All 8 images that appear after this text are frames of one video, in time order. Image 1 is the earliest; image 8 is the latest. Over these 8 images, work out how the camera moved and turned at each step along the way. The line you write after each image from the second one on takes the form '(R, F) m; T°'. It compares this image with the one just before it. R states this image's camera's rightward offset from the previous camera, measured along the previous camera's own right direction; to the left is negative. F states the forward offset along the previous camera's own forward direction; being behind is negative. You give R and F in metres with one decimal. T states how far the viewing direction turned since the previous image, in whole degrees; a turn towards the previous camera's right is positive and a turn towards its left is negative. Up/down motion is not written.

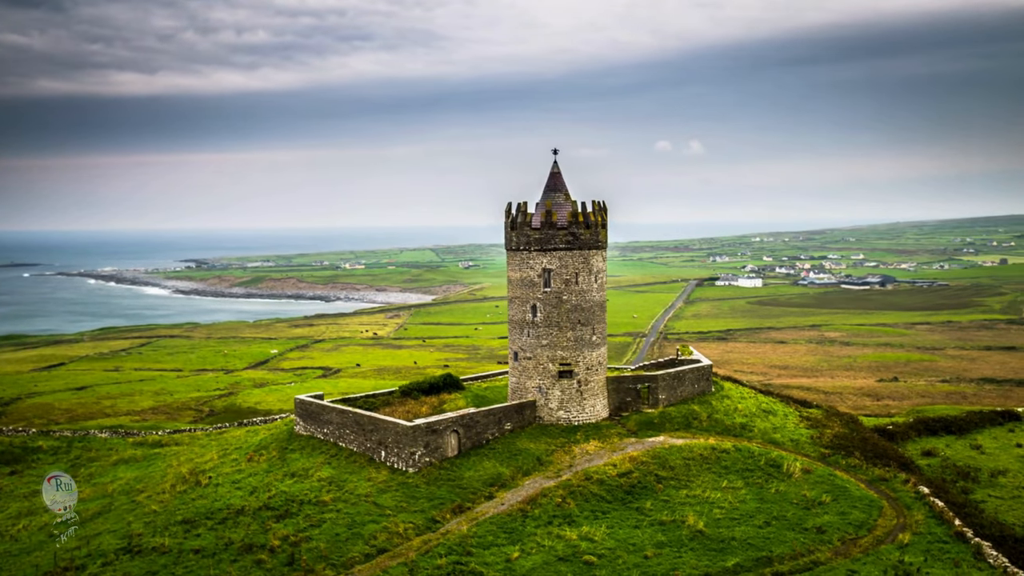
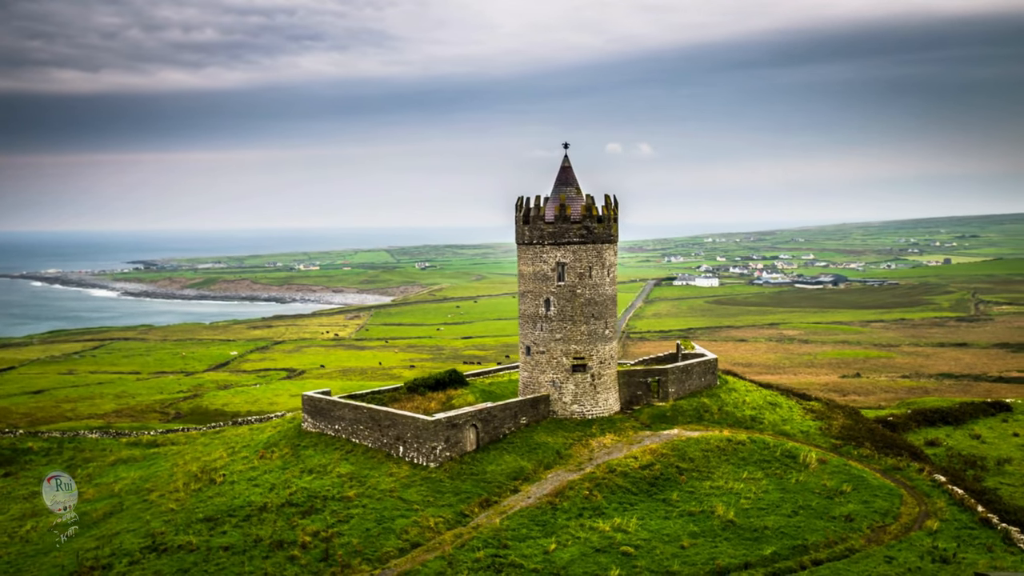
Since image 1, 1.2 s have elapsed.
(-1.8, +0.2) m; +2°
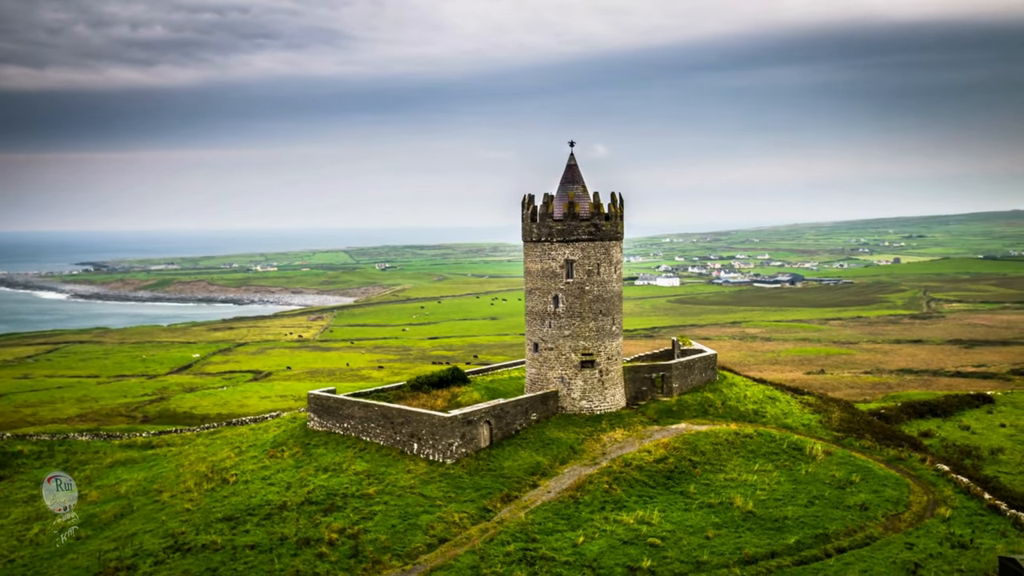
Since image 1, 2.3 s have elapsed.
(-1.5, -0.1) m; +2°
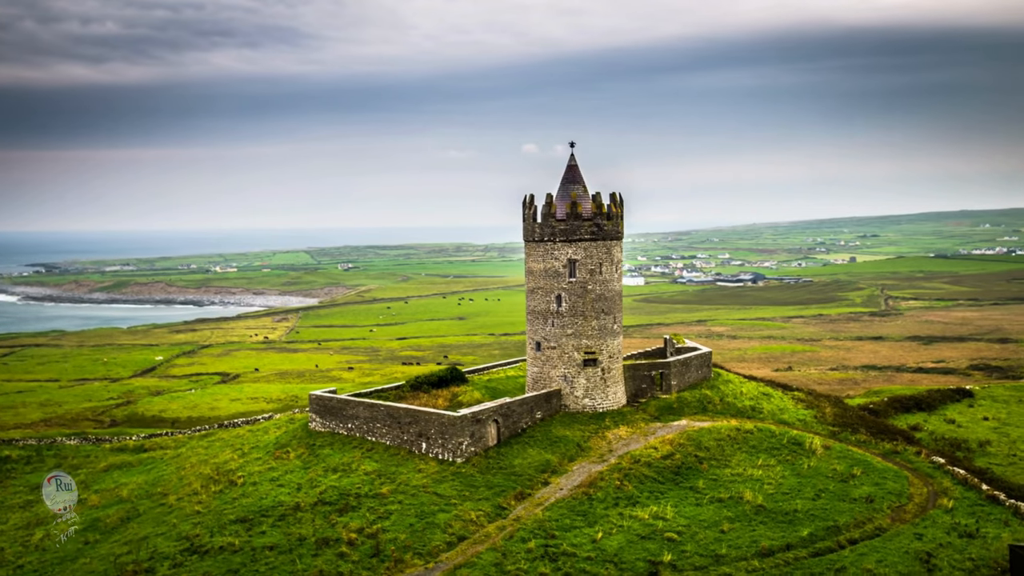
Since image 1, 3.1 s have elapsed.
(-1.2, -0.2) m; +2°
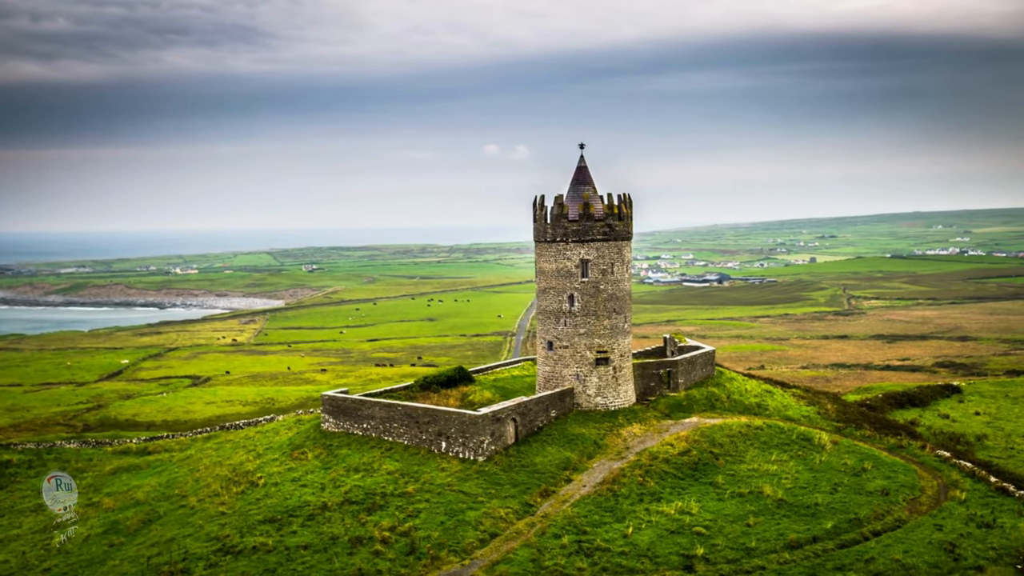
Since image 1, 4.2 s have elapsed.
(-1.5, -0.3) m; +2°
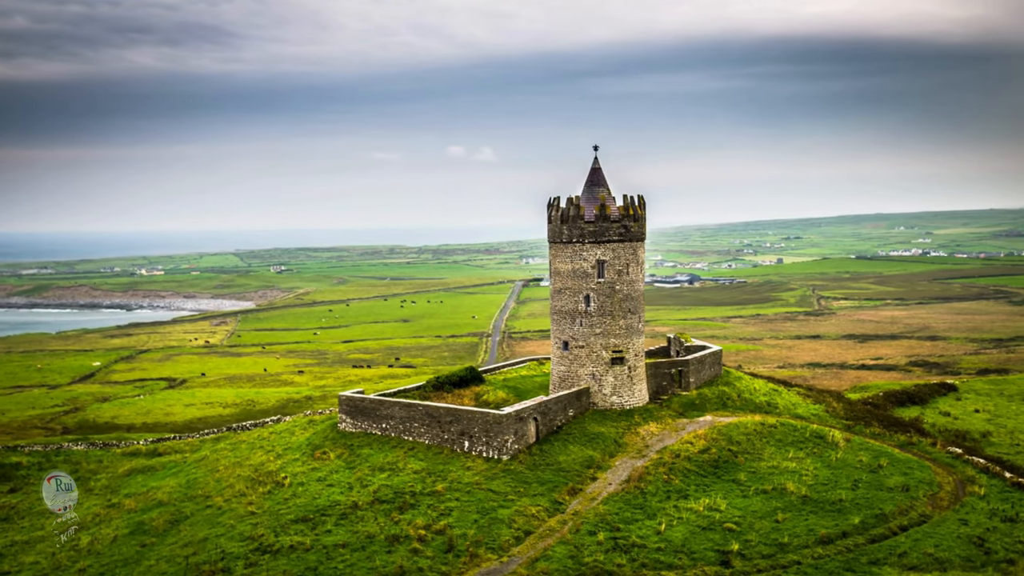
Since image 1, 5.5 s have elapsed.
(-1.5, -0.3) m; +1°
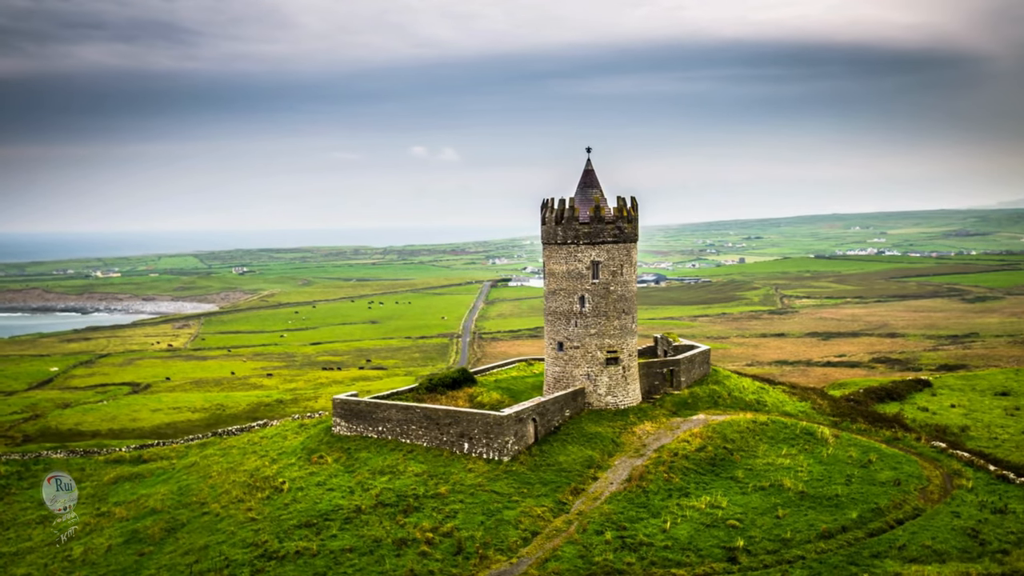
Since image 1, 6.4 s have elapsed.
(-1.0, -0.1) m; +2°
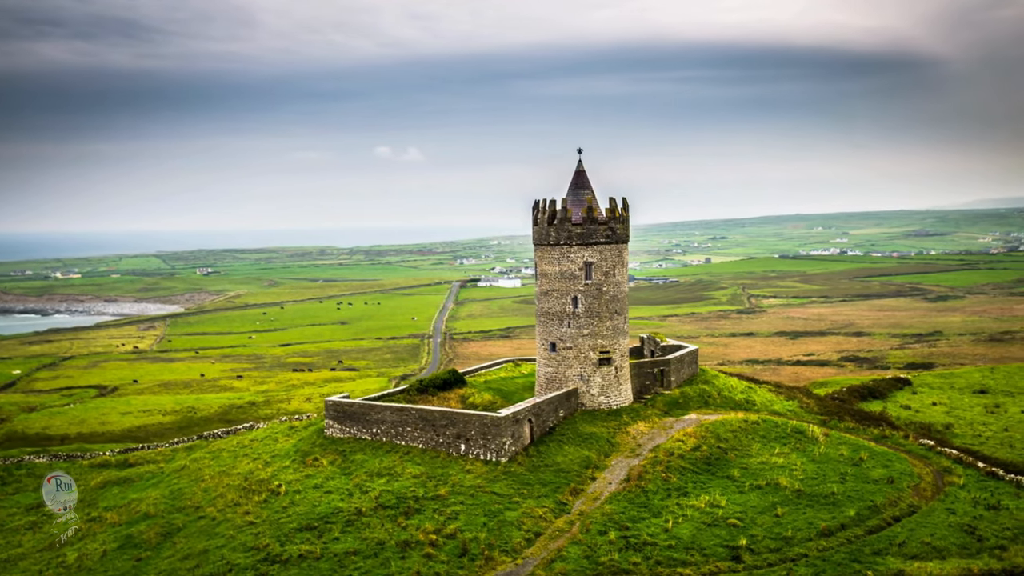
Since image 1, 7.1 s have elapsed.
(-0.8, 0.0) m; +2°
